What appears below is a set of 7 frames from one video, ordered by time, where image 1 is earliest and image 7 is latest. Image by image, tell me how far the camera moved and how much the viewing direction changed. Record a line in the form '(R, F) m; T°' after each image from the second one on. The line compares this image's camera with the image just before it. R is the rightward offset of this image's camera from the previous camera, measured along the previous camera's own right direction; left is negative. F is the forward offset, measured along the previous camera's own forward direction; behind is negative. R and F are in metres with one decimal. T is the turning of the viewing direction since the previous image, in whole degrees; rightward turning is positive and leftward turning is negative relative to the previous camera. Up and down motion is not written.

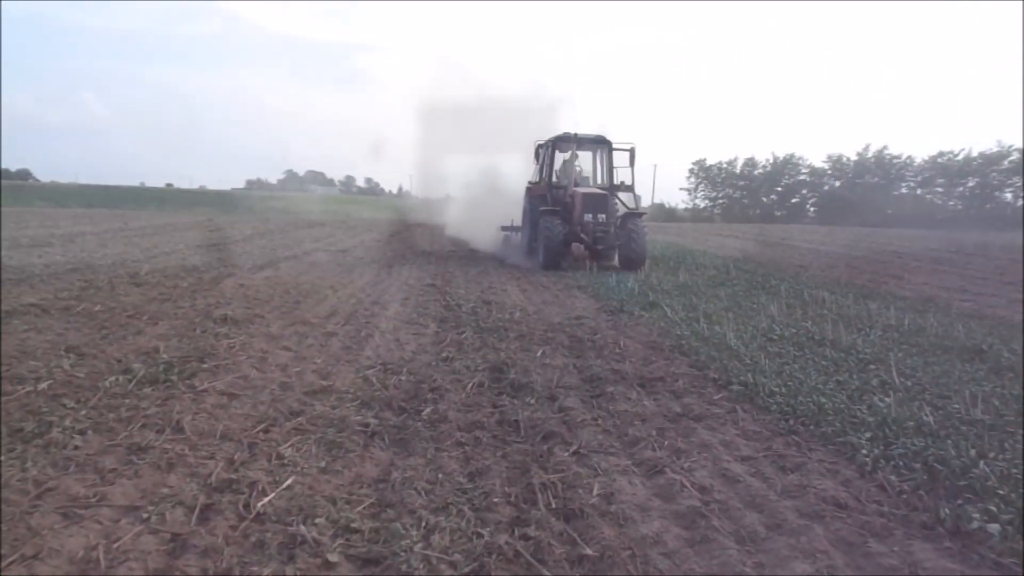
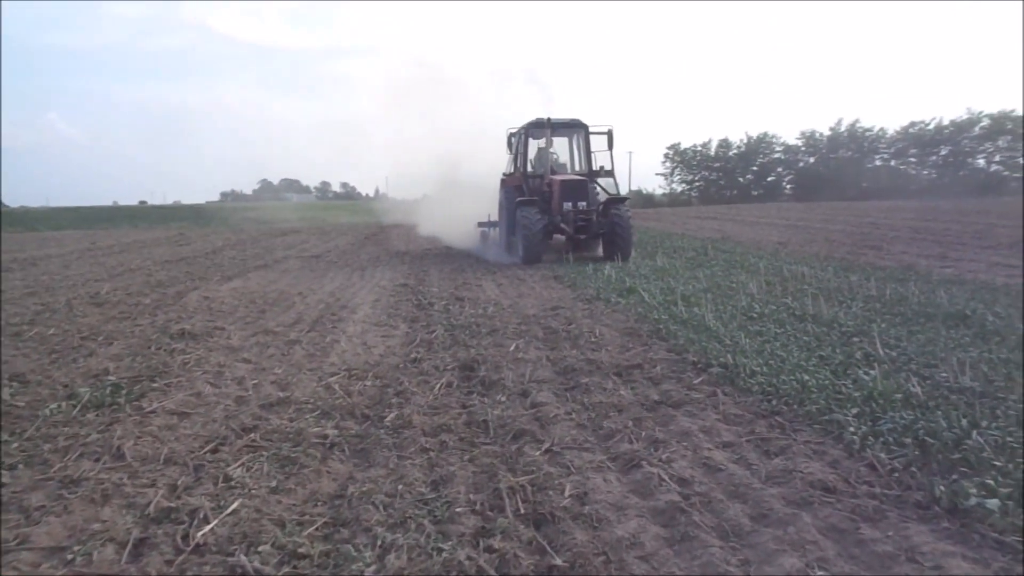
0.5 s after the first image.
(+0.2, +0.3) m; +1°
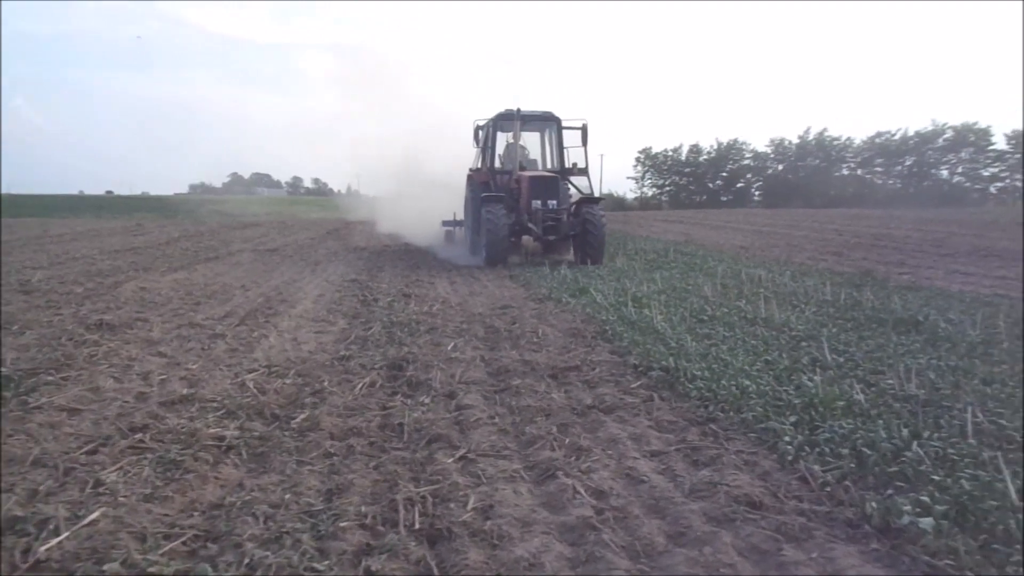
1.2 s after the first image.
(+0.3, +0.3) m; +2°
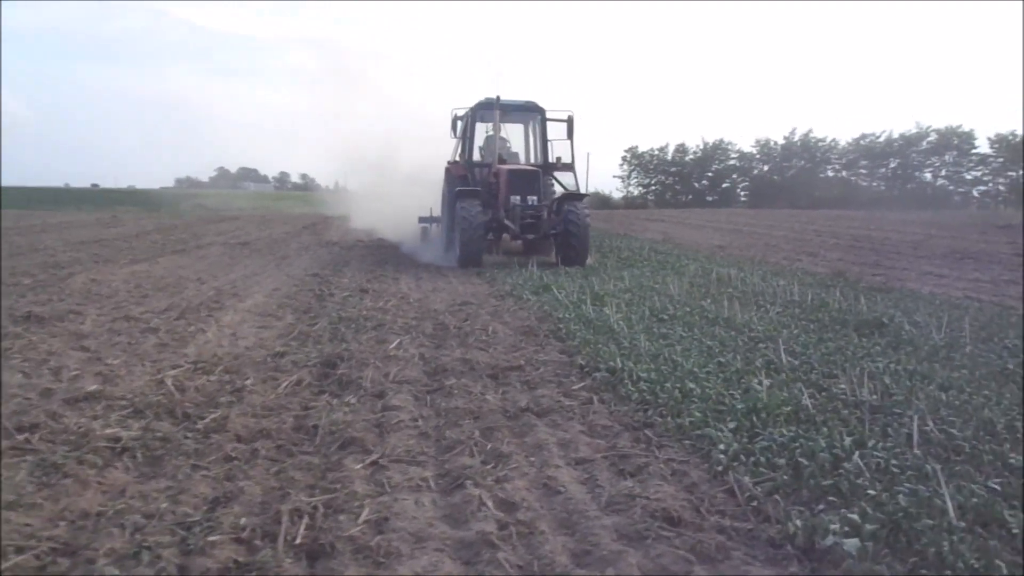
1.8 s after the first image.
(+0.4, +0.3) m; +1°
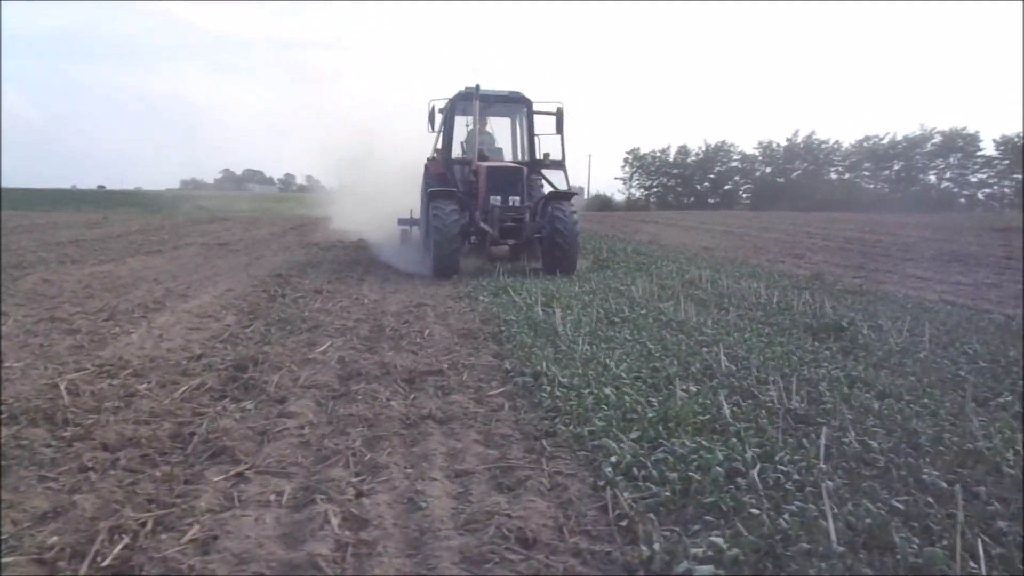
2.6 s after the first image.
(+0.6, +0.3) m; 0°
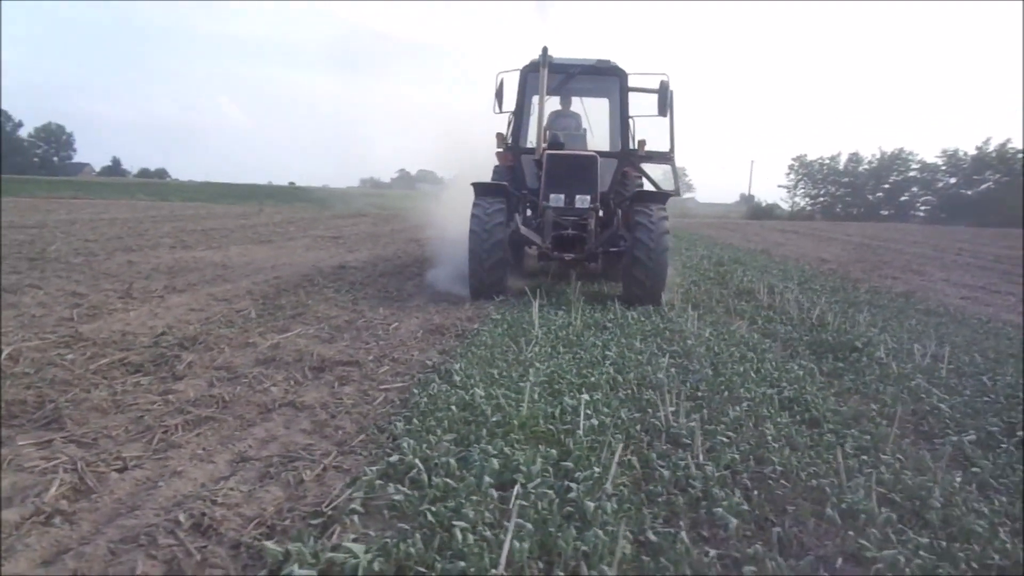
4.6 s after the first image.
(+1.7, +0.3) m; -11°
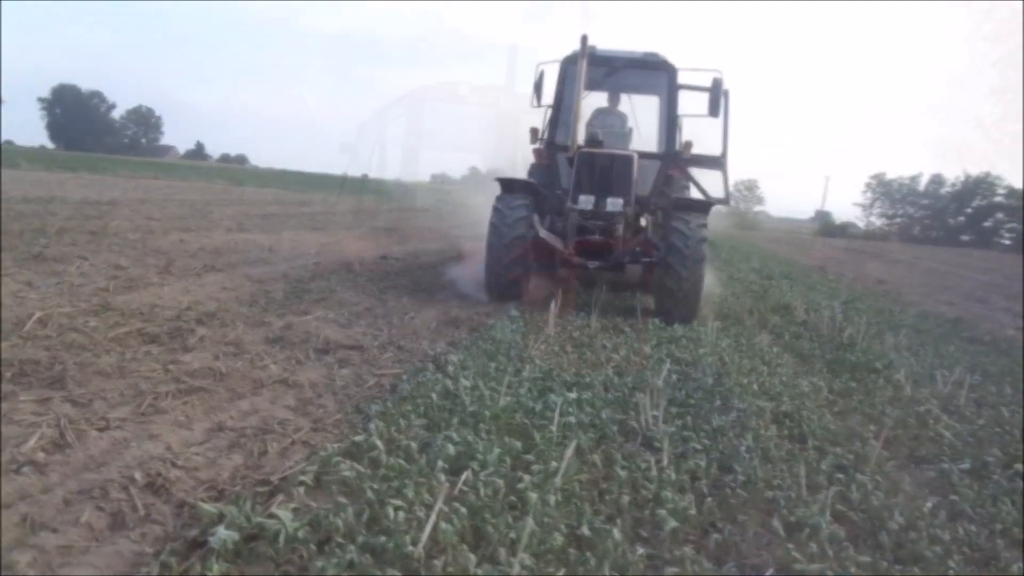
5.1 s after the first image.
(+0.4, -0.1) m; -5°
